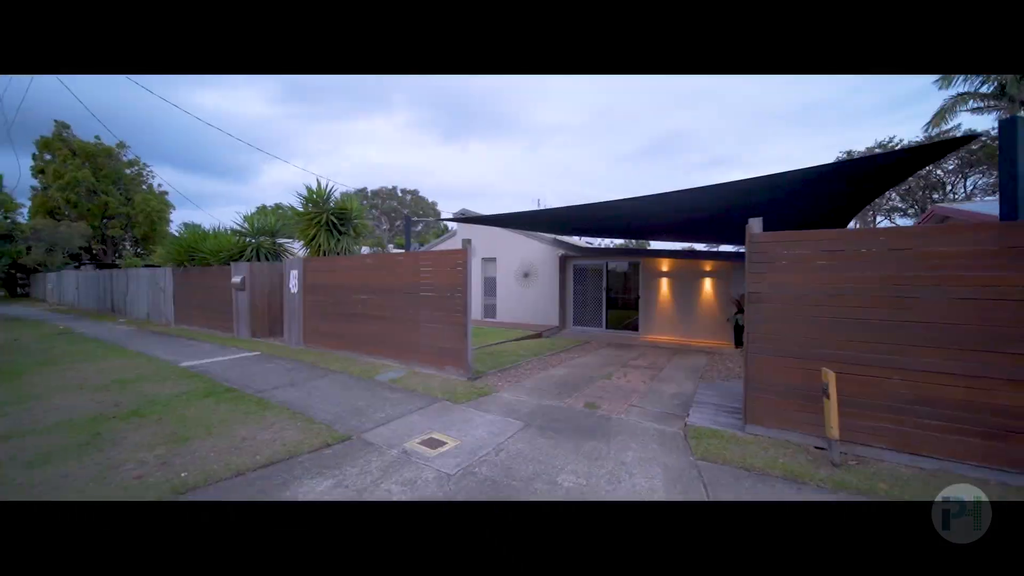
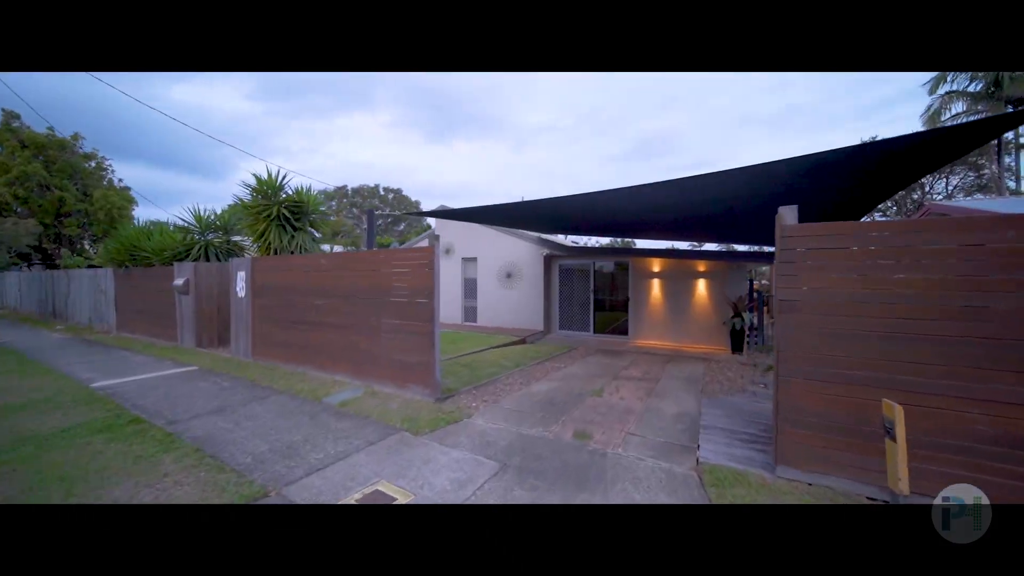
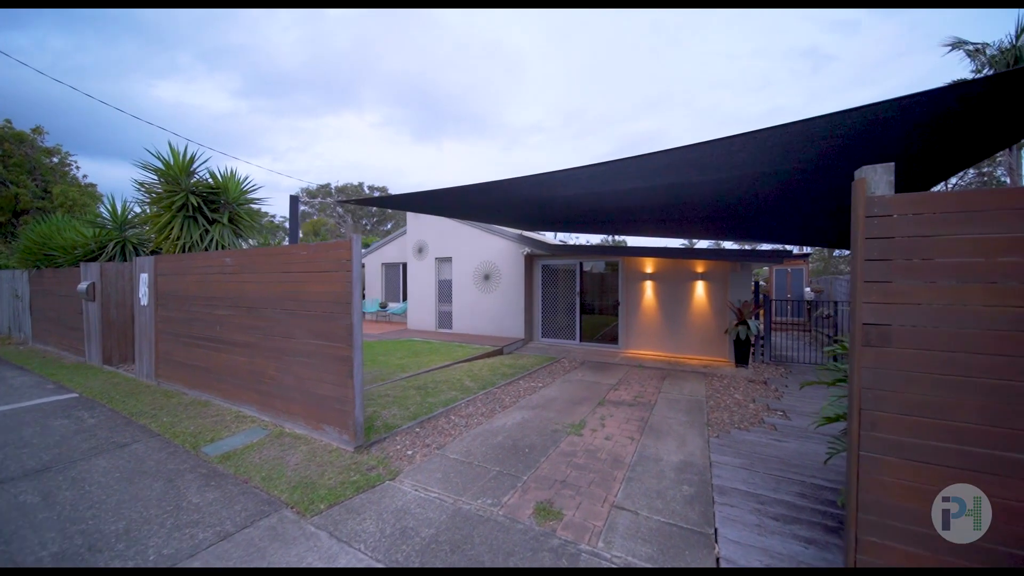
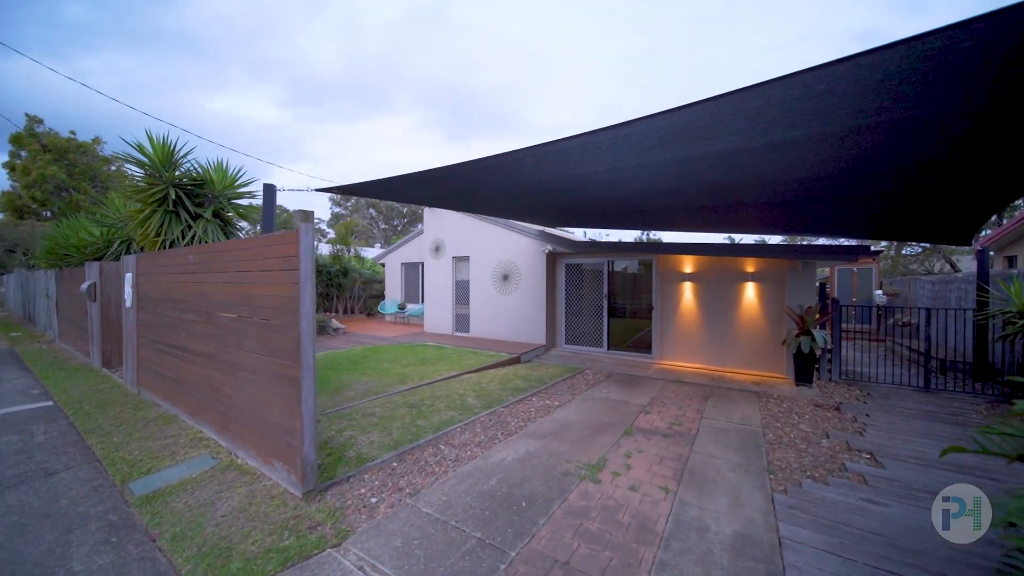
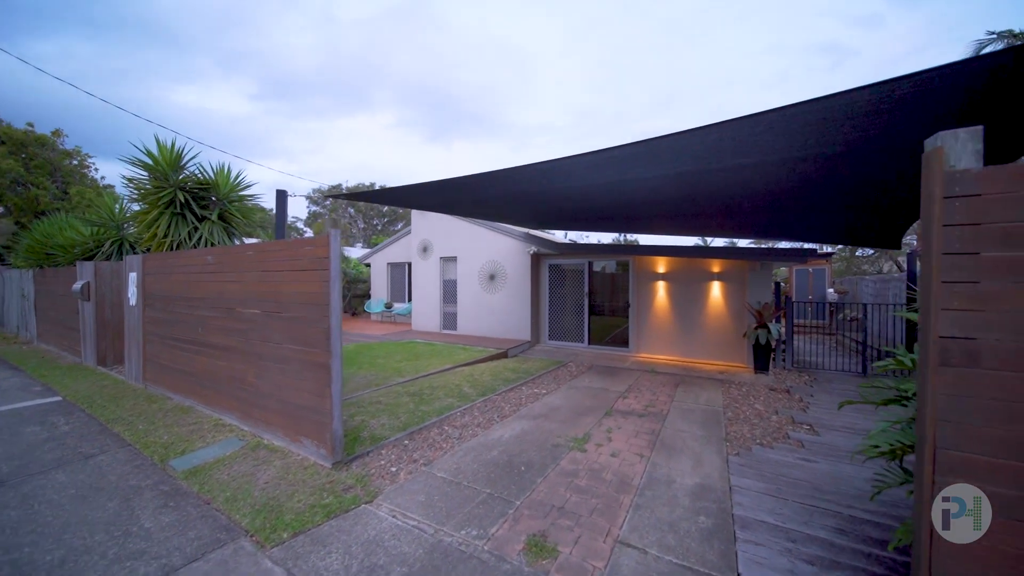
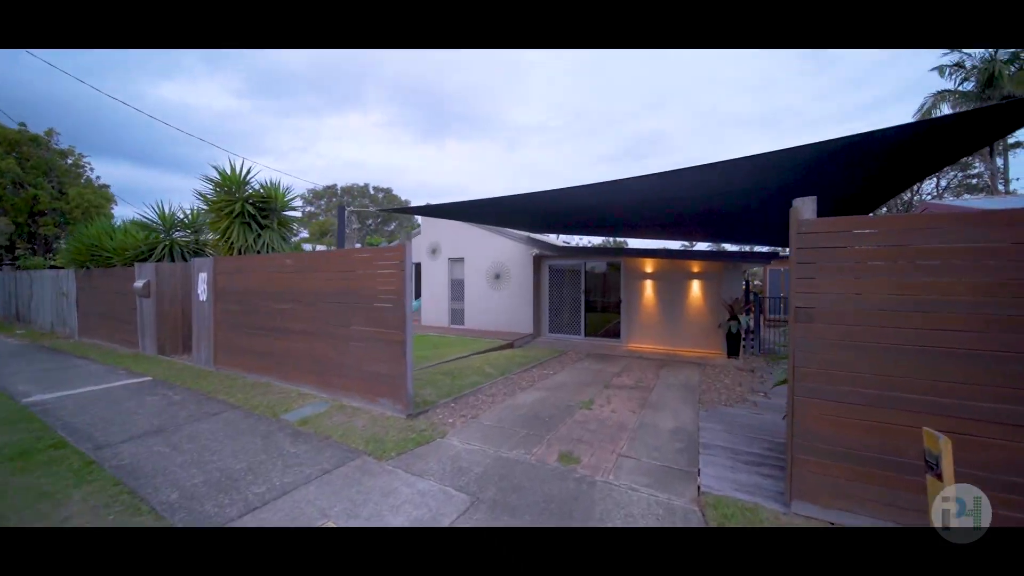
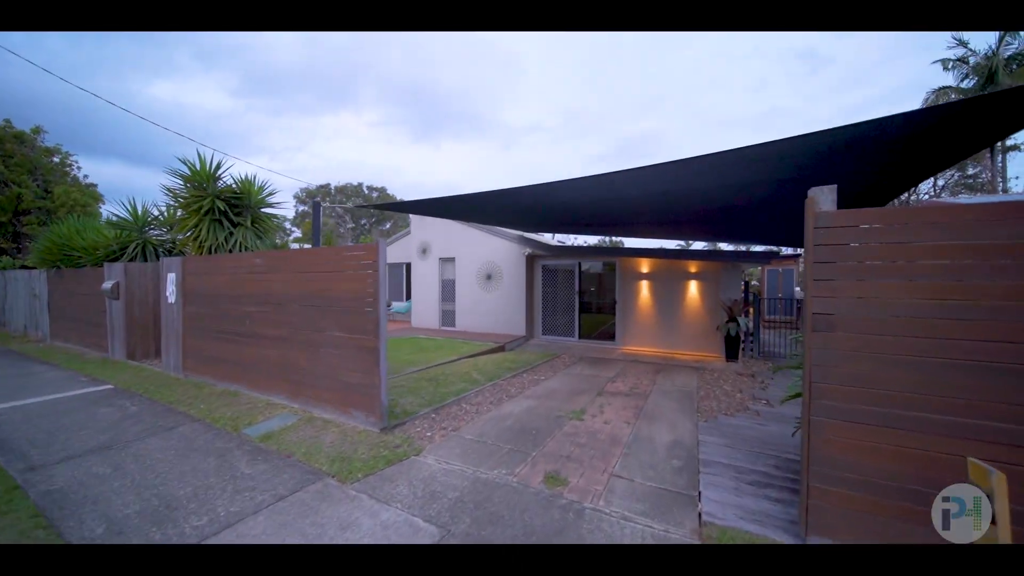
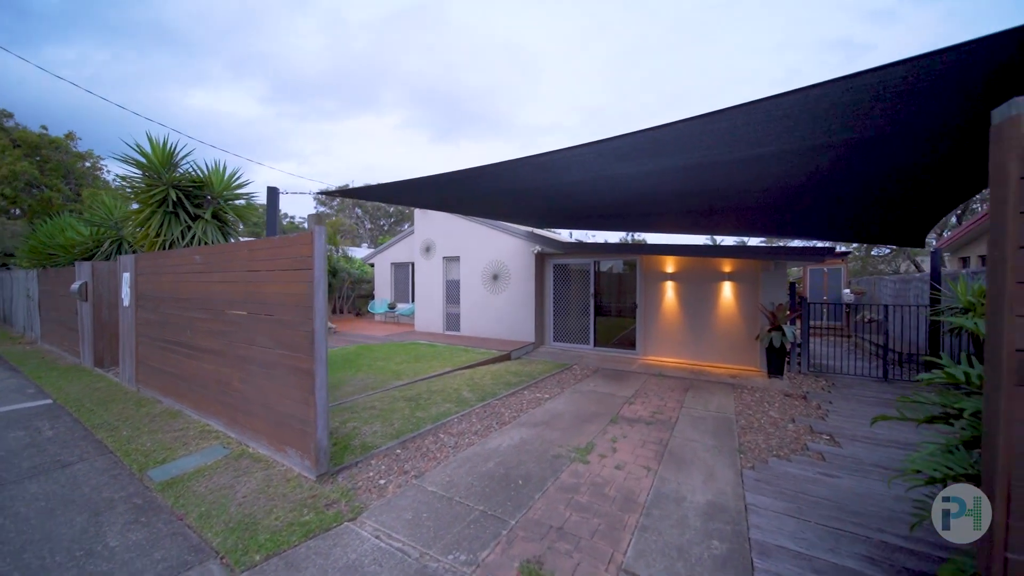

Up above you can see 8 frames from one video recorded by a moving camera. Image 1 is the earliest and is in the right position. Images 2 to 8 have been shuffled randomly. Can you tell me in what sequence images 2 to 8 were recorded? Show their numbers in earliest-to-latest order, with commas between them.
2, 6, 7, 3, 5, 8, 4
